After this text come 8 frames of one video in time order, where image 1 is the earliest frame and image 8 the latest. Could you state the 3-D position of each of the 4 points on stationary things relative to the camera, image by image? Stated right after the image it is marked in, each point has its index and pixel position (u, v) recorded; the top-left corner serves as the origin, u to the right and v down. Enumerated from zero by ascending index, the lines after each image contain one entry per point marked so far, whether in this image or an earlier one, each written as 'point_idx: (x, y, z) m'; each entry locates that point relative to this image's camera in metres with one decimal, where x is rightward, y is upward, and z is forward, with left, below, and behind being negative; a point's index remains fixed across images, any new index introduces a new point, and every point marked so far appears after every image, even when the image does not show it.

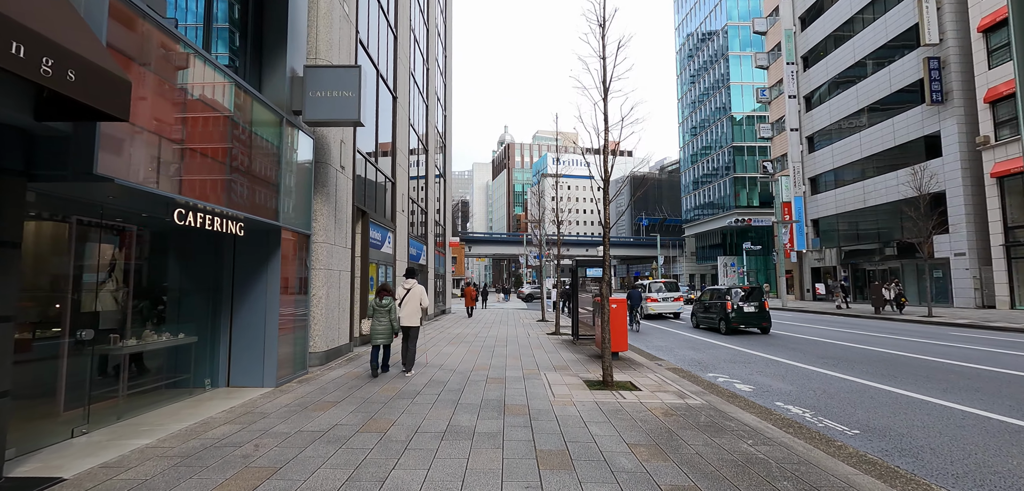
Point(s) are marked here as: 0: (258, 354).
0: (-3.9, -1.7, +7.1) m
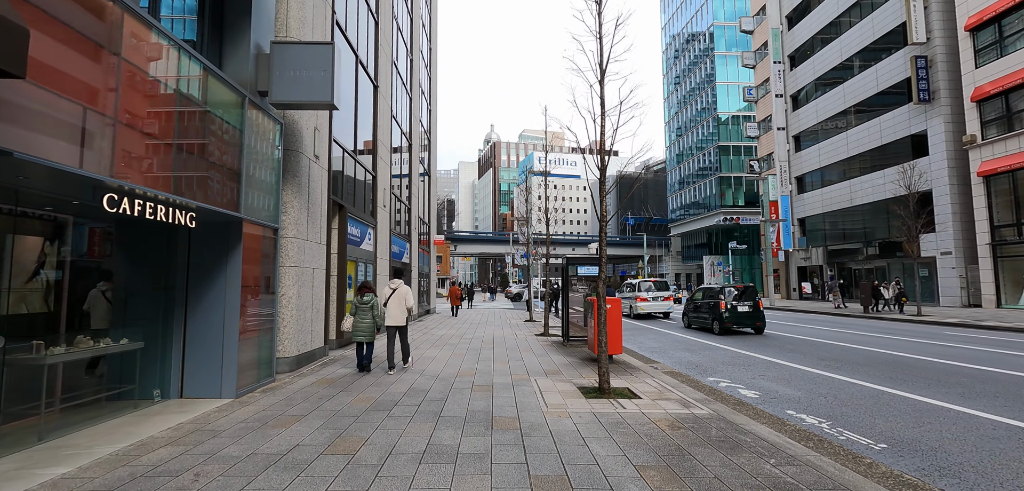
0: (-4.0, -1.6, +6.3) m
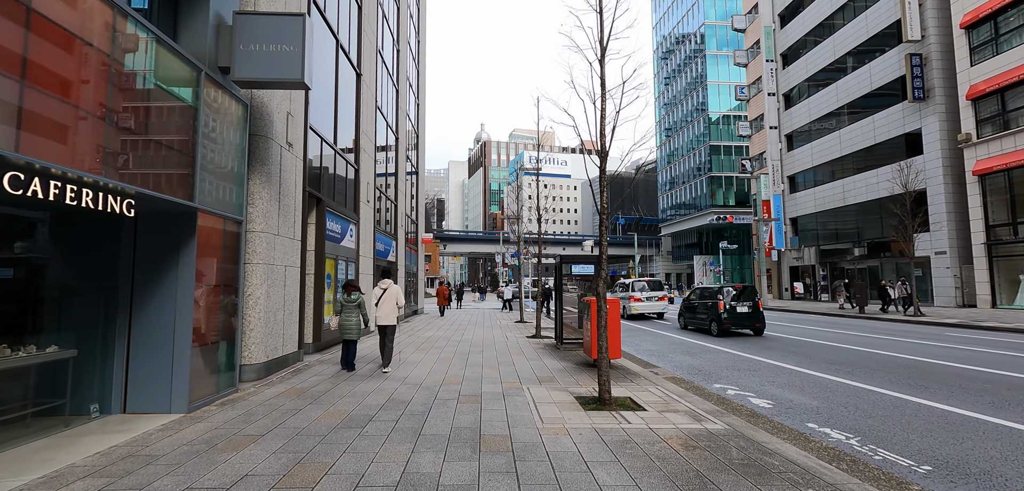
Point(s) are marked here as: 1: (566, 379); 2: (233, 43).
0: (-4.2, -1.5, +5.5) m
1: (+0.9, -2.2, +7.6) m
2: (-4.0, +2.9, +6.6) m
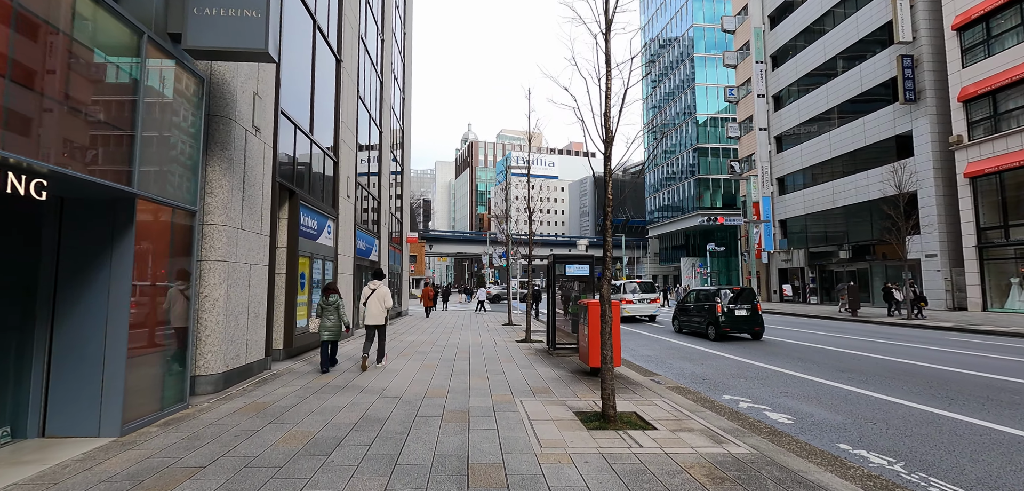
0: (-4.2, -1.4, +4.7) m
1: (+0.7, -2.2, +6.9) m
2: (-4.1, +3.0, +5.7) m
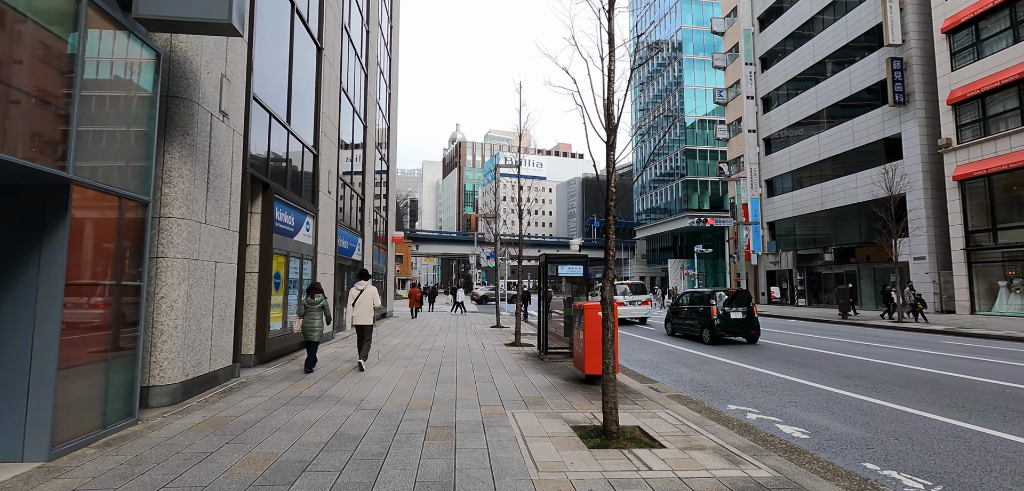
0: (-4.3, -1.4, +4.0) m
1: (+0.6, -2.1, +6.3) m
2: (-4.1, +3.0, +5.1) m
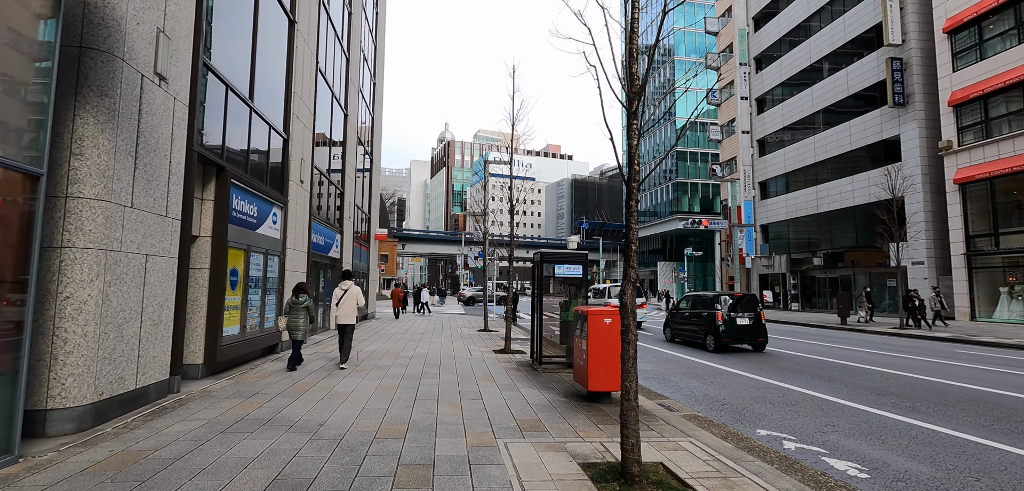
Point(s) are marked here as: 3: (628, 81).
0: (-4.3, -1.3, +2.8) m
1: (+0.5, -2.1, +5.3) m
2: (-4.1, +3.2, +3.9) m
3: (+1.1, +1.5, +4.3) m
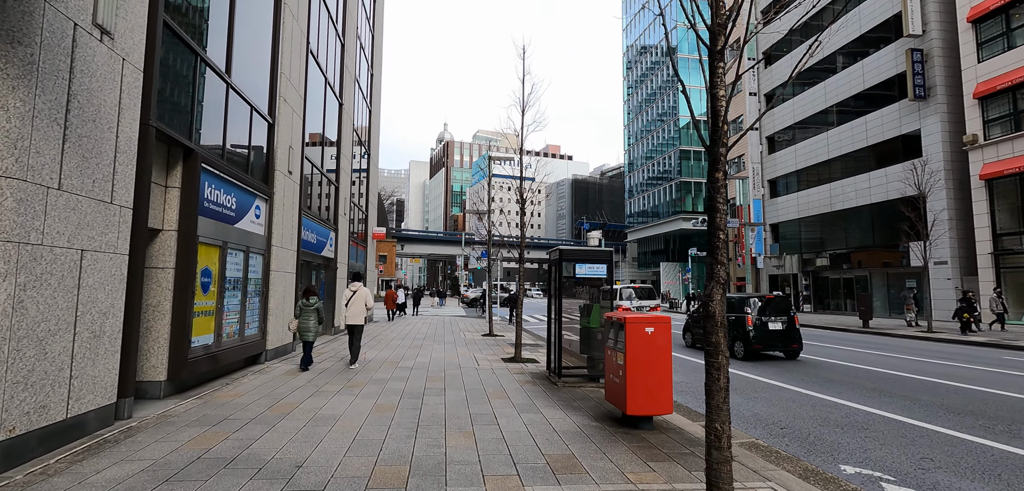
0: (-4.0, -1.2, +1.7) m
1: (+0.8, -2.0, +4.2) m
2: (-3.9, +3.2, +2.9) m
3: (+1.3, +1.6, +3.2) m
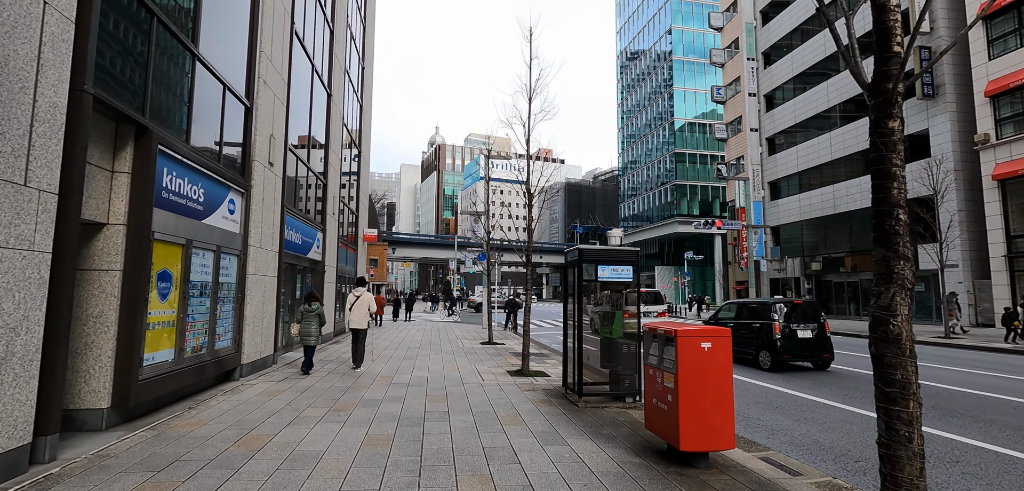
0: (-3.7, -1.1, +0.7) m
1: (+1.0, -1.9, +3.2) m
2: (-3.6, +3.3, +1.8) m
3: (+1.6, +1.7, +2.3) m
